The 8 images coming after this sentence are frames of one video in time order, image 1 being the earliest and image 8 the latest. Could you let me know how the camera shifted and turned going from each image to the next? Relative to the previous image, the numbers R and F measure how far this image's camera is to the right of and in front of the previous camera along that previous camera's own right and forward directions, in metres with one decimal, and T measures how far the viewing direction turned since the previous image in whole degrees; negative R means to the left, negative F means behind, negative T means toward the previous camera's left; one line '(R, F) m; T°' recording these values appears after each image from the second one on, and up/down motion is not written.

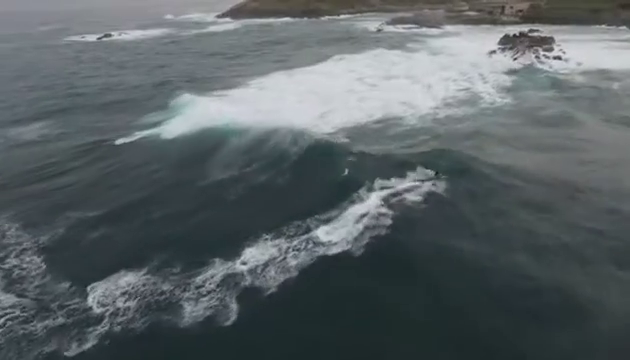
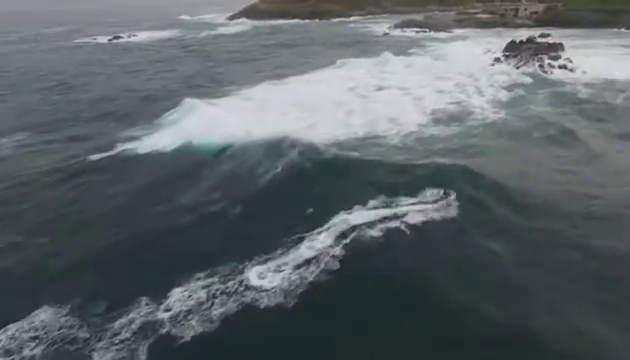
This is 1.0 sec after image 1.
(+2.0, +0.7) m; -2°
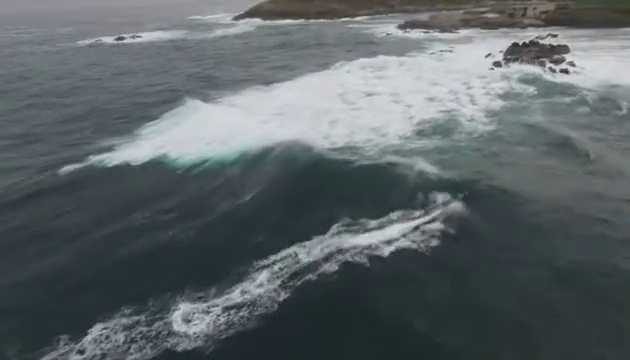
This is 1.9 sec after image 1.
(+1.8, +0.9) m; -2°
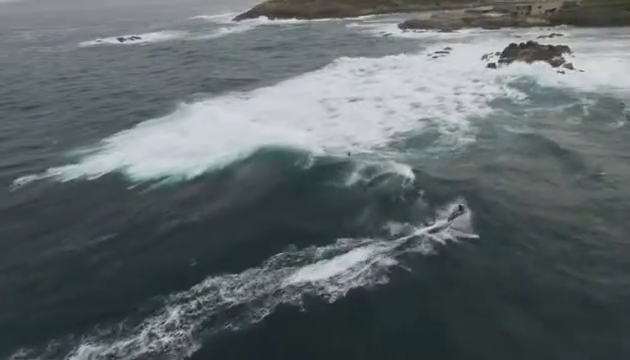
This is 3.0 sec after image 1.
(+2.0, +1.1) m; -1°
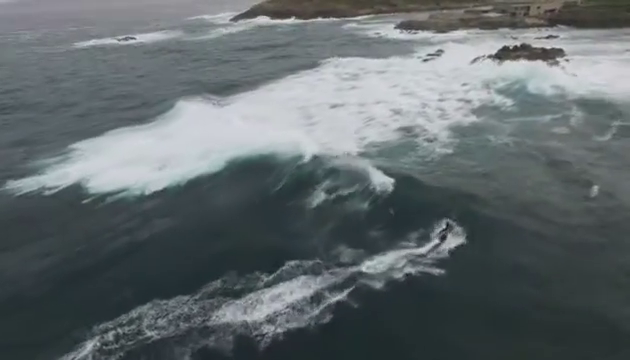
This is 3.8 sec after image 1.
(+1.6, +0.9) m; 0°
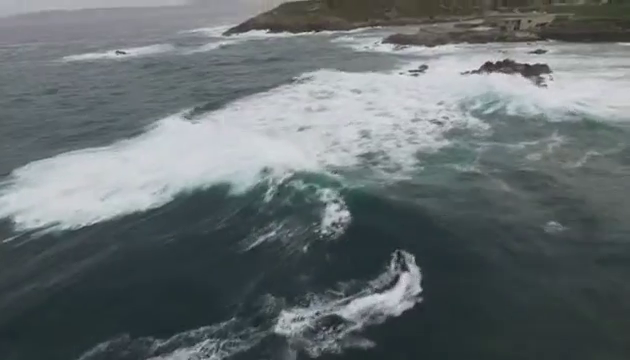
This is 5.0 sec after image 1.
(+2.3, +1.3) m; 0°
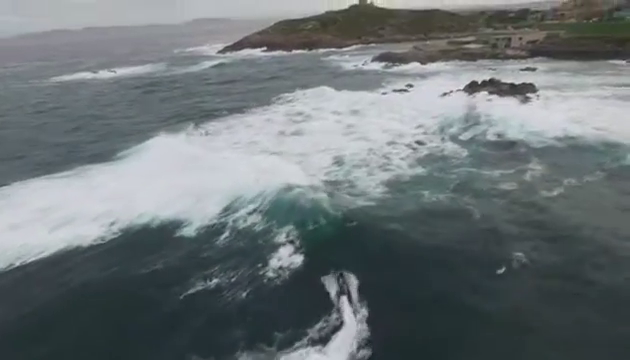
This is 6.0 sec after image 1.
(+1.9, +1.1) m; 0°
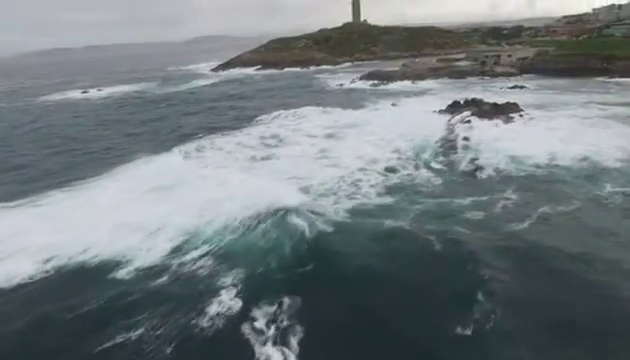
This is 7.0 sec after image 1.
(+1.9, +1.0) m; 0°
